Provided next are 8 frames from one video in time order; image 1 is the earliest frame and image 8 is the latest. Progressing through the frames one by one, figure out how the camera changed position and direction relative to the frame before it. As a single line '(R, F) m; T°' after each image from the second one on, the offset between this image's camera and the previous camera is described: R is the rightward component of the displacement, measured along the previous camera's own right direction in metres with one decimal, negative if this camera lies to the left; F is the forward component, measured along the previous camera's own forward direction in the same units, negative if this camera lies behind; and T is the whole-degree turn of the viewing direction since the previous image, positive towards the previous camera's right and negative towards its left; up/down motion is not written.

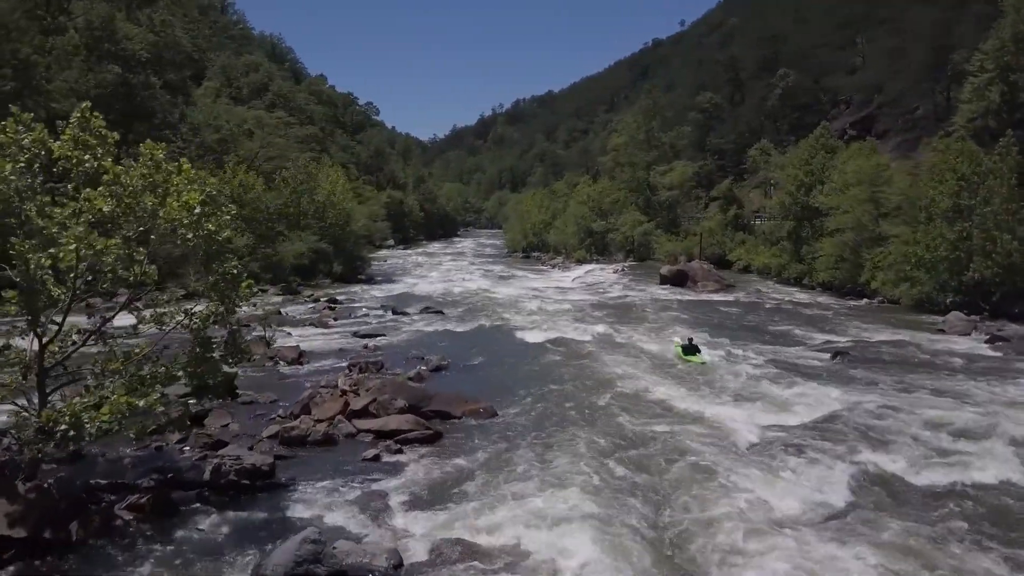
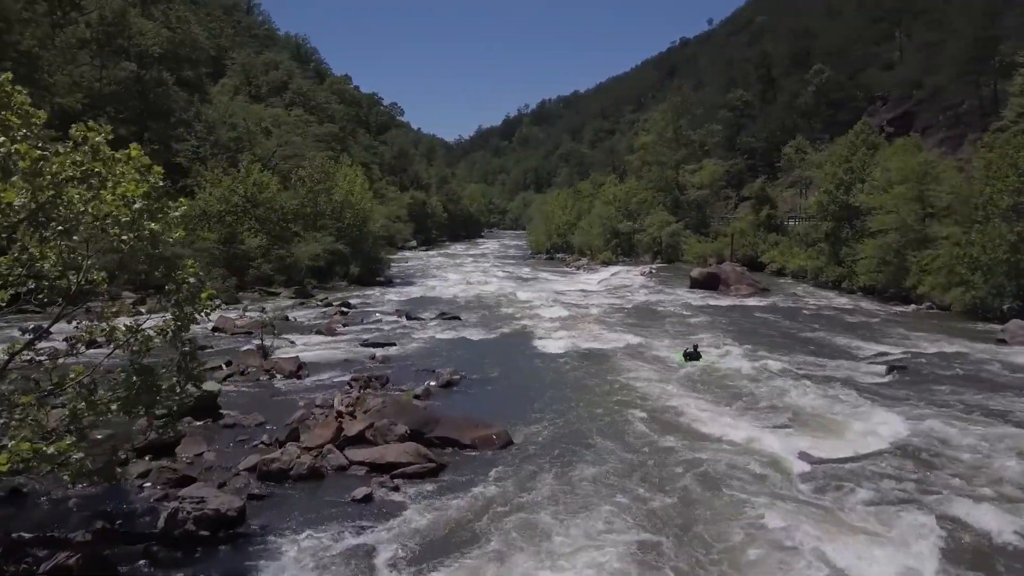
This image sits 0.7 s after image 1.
(+0.1, +1.9) m; -2°
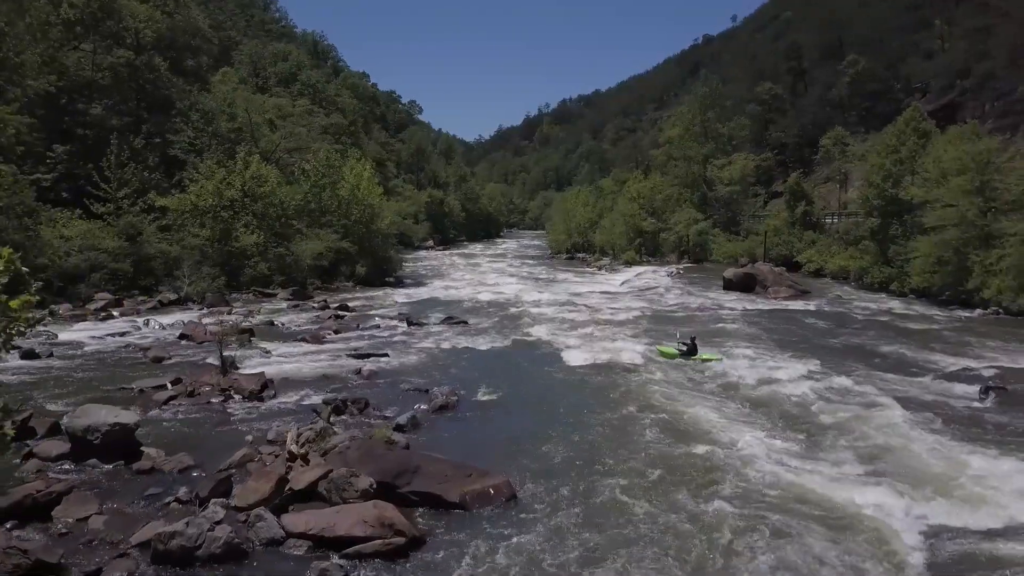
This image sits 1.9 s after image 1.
(+0.2, +3.3) m; -1°
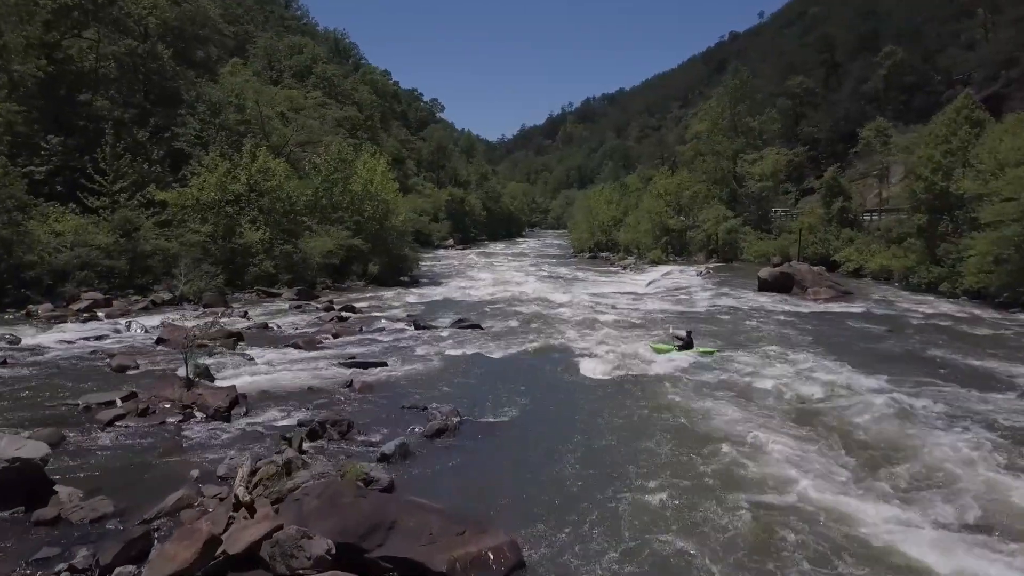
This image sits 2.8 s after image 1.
(+0.1, +2.3) m; -2°
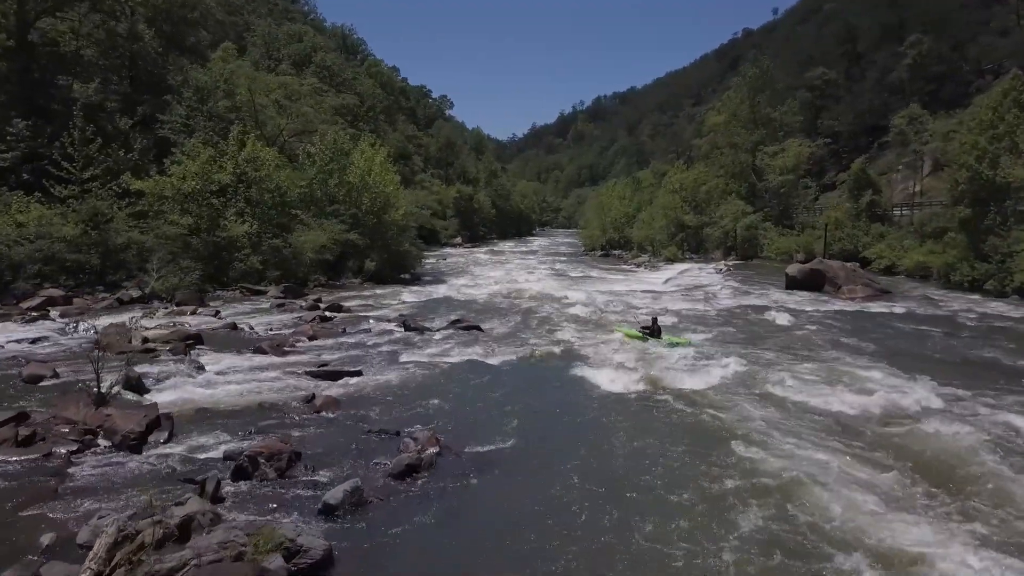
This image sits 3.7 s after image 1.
(+0.2, +2.8) m; -1°
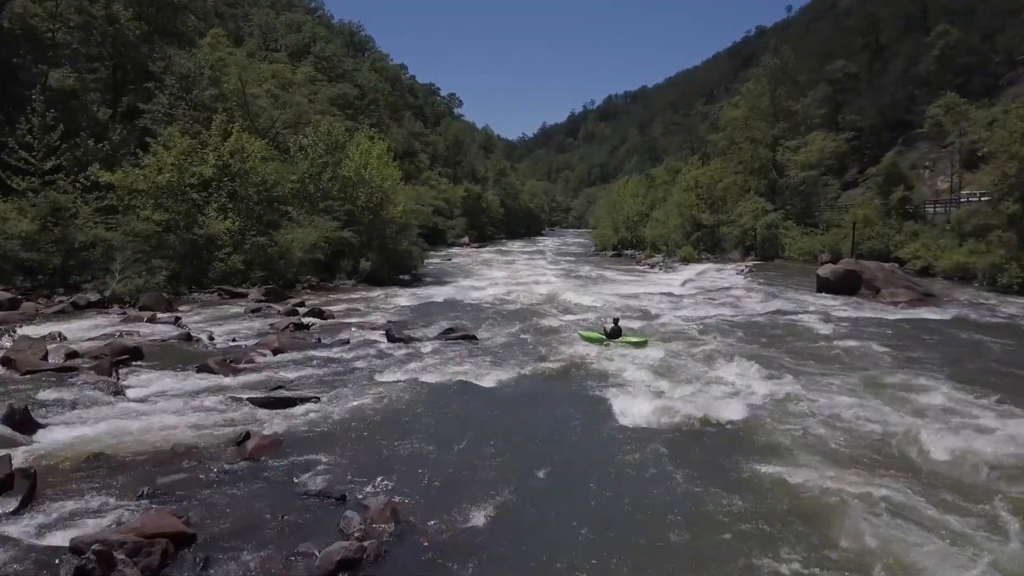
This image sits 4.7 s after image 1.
(+0.2, +2.8) m; -1°
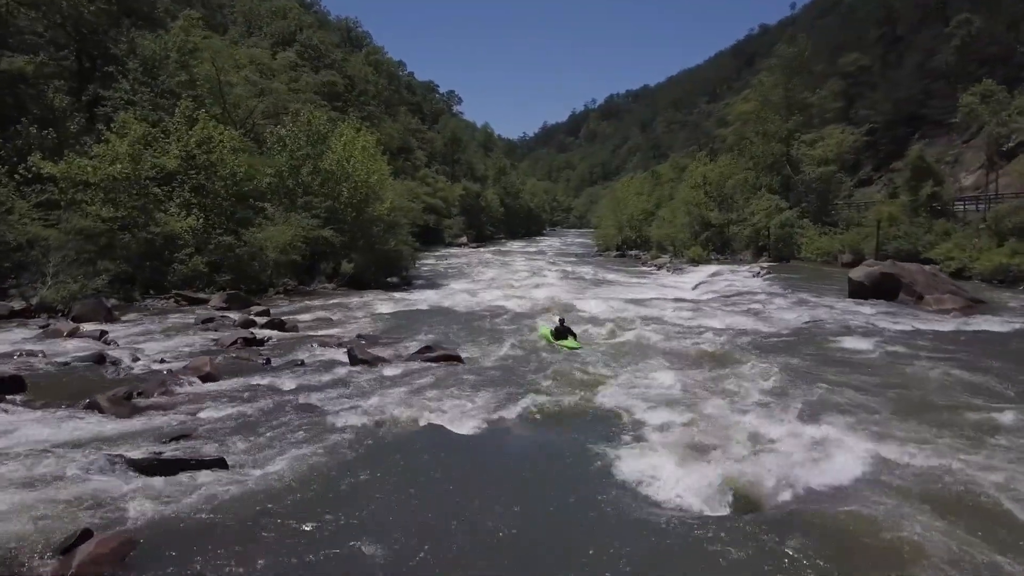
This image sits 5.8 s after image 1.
(+0.2, +3.2) m; 0°
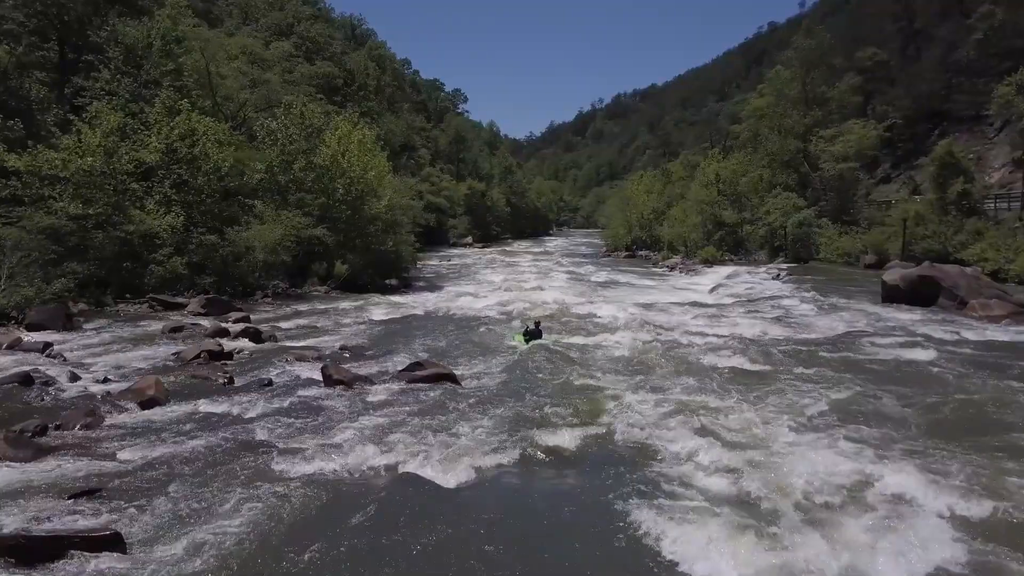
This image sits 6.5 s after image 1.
(0.0, +2.1) m; 0°
